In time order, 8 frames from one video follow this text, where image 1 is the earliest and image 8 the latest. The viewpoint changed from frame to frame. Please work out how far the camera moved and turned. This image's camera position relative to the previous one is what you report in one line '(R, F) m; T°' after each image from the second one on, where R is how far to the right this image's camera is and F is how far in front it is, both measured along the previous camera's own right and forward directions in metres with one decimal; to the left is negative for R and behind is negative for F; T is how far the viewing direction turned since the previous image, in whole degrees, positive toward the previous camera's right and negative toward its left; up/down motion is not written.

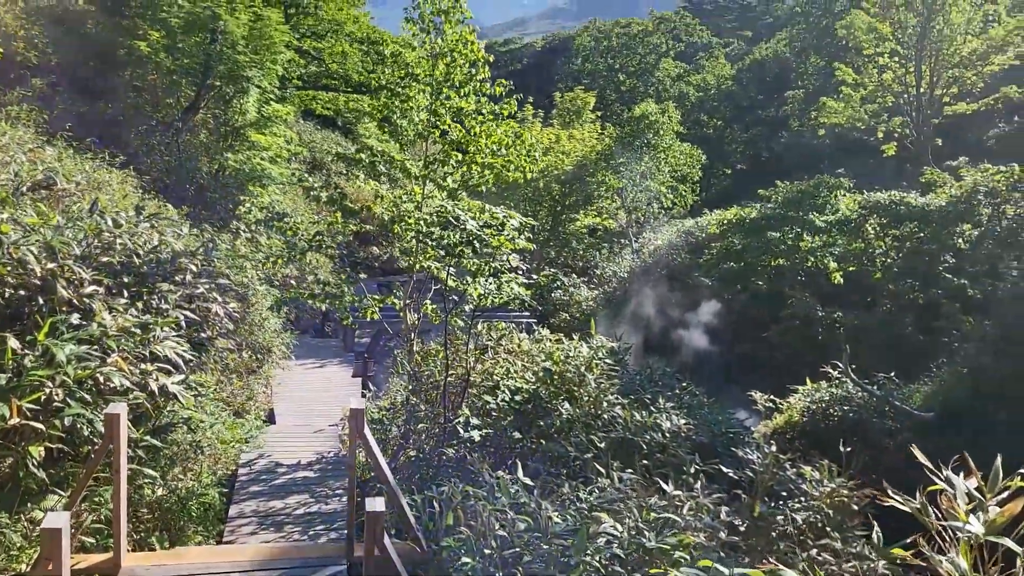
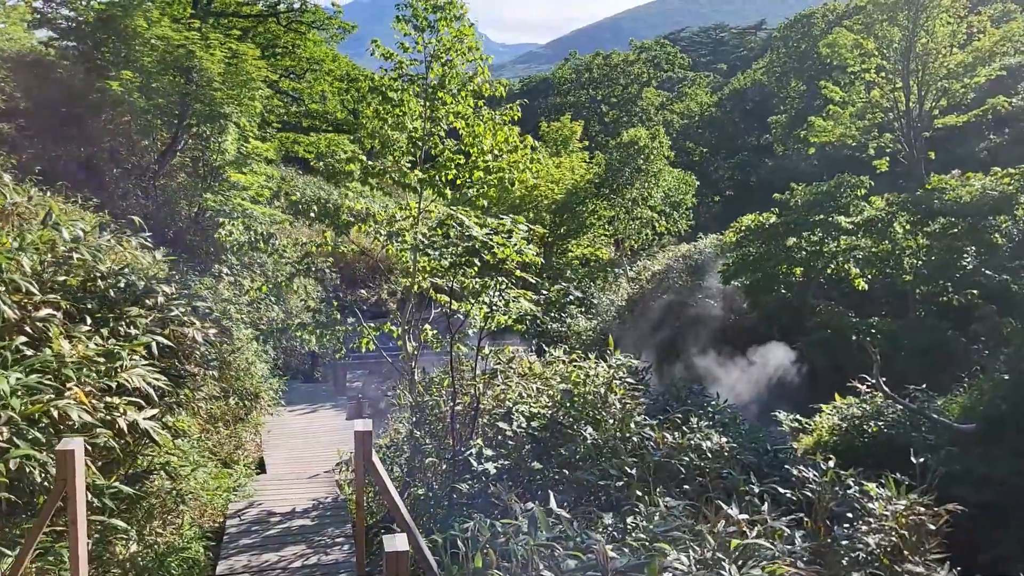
(-0.1, +0.4) m; +1°
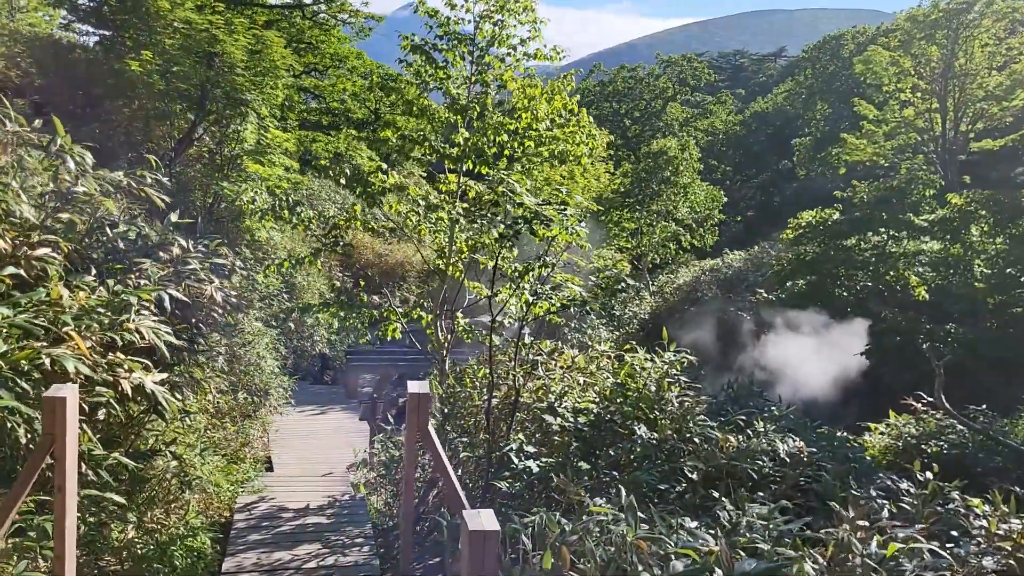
(-0.2, +0.4) m; 0°
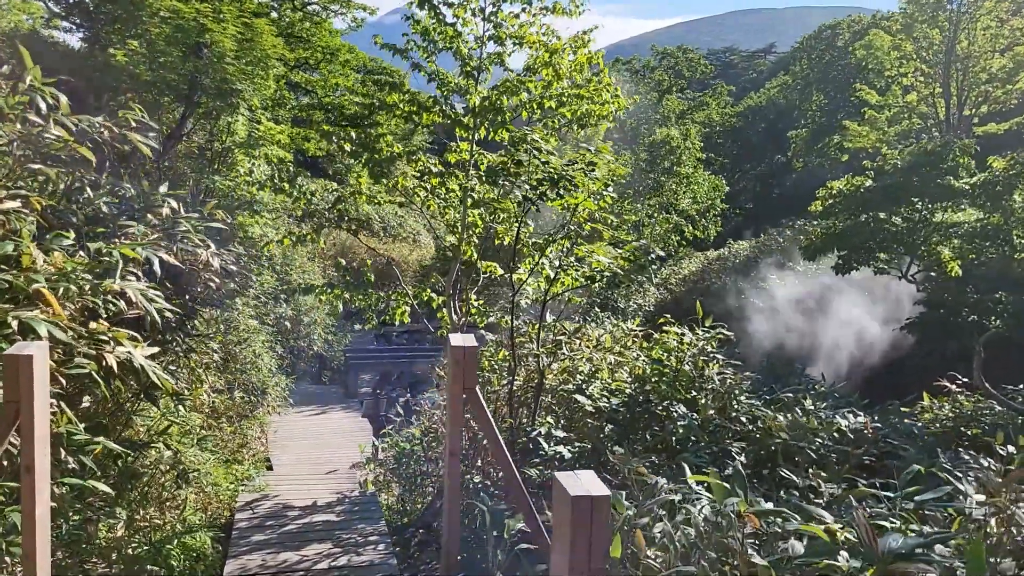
(-0.1, +0.3) m; 0°
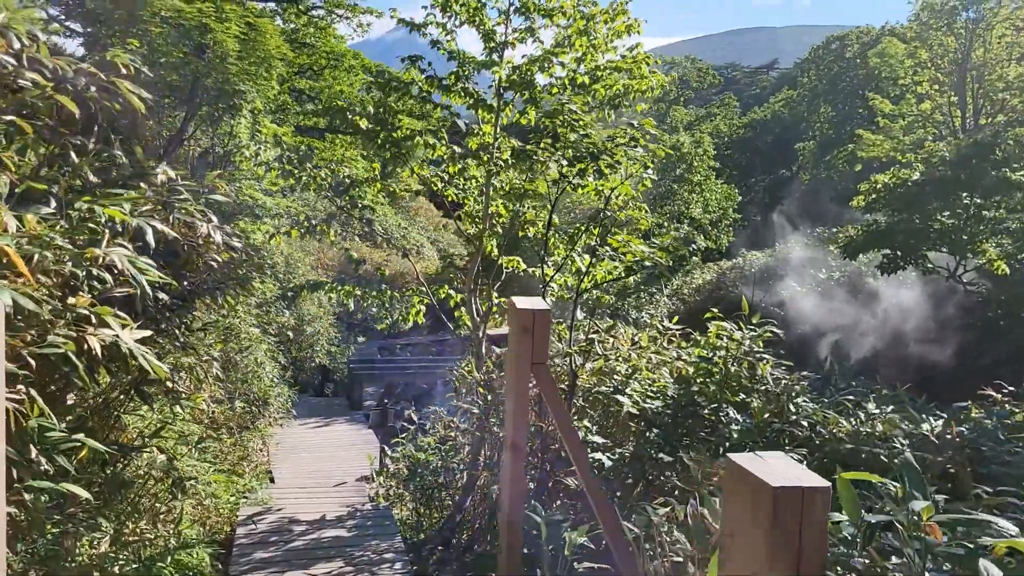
(-0.1, +0.3) m; 0°
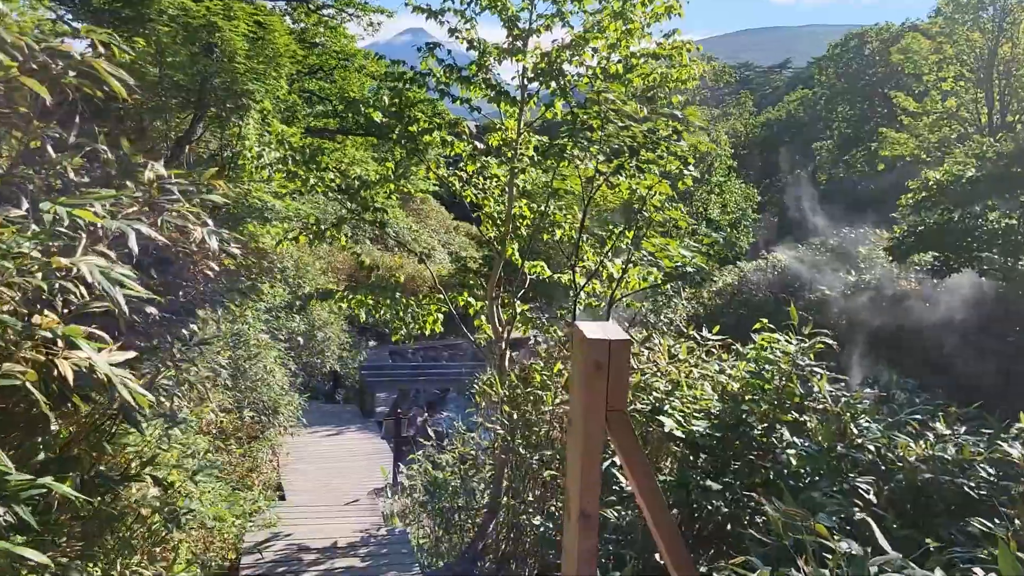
(-0.1, +0.3) m; -1°
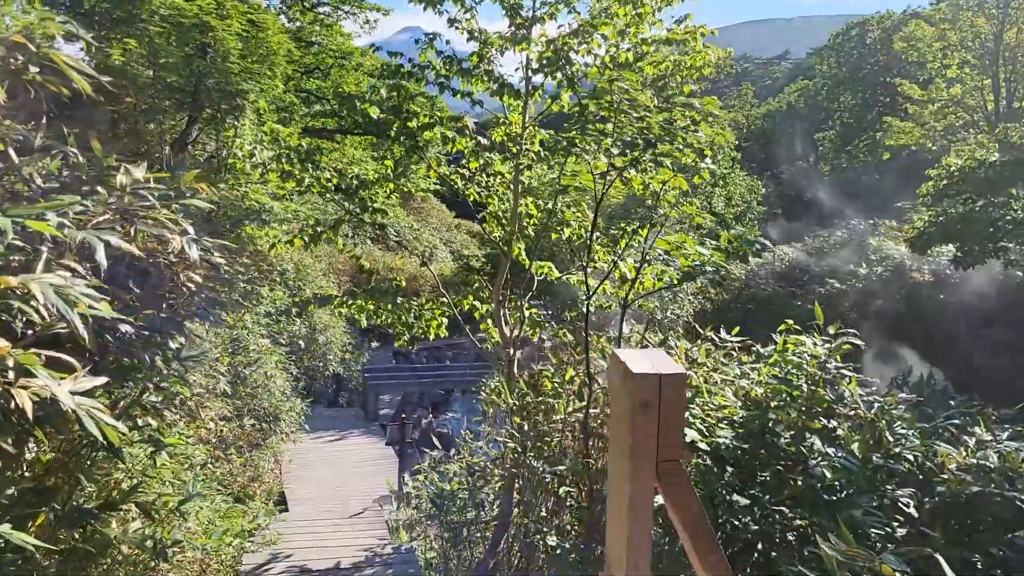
(0.0, +0.2) m; 0°
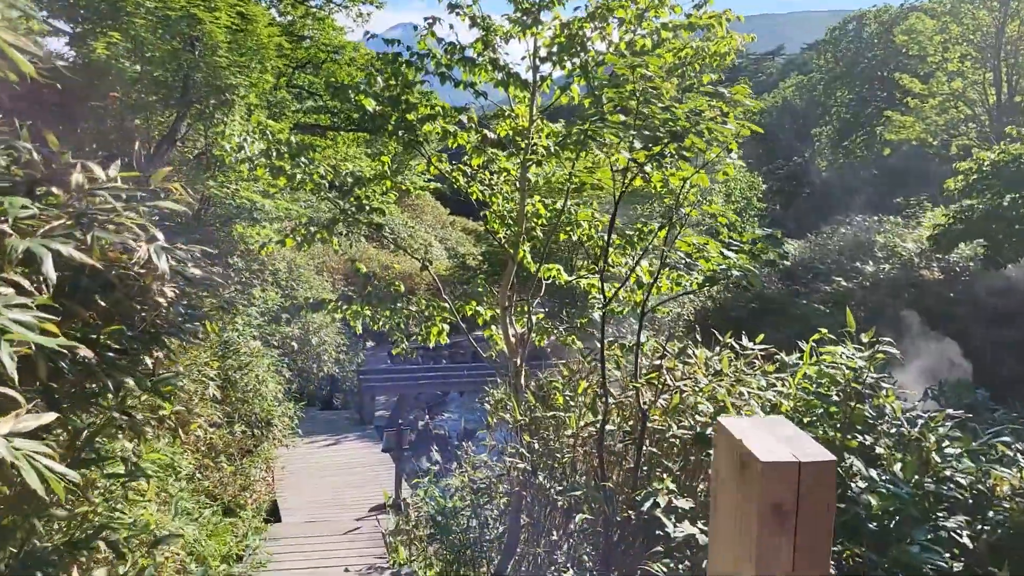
(0.0, +0.2) m; 0°
